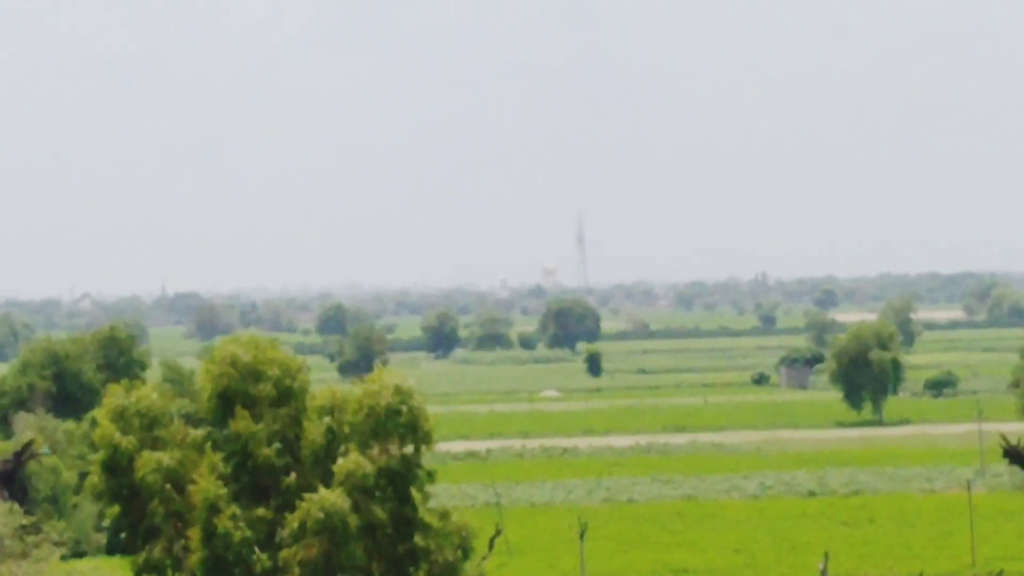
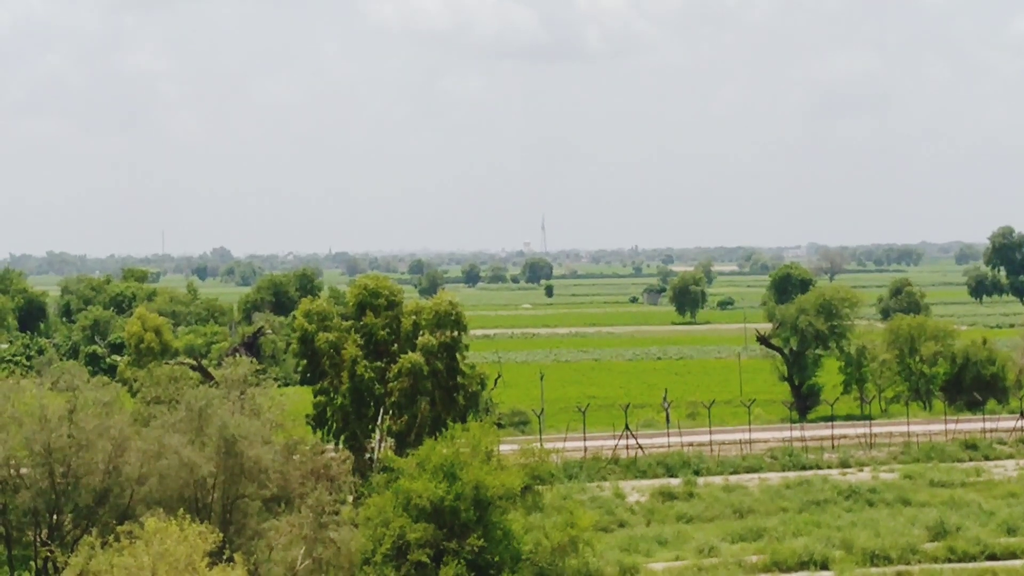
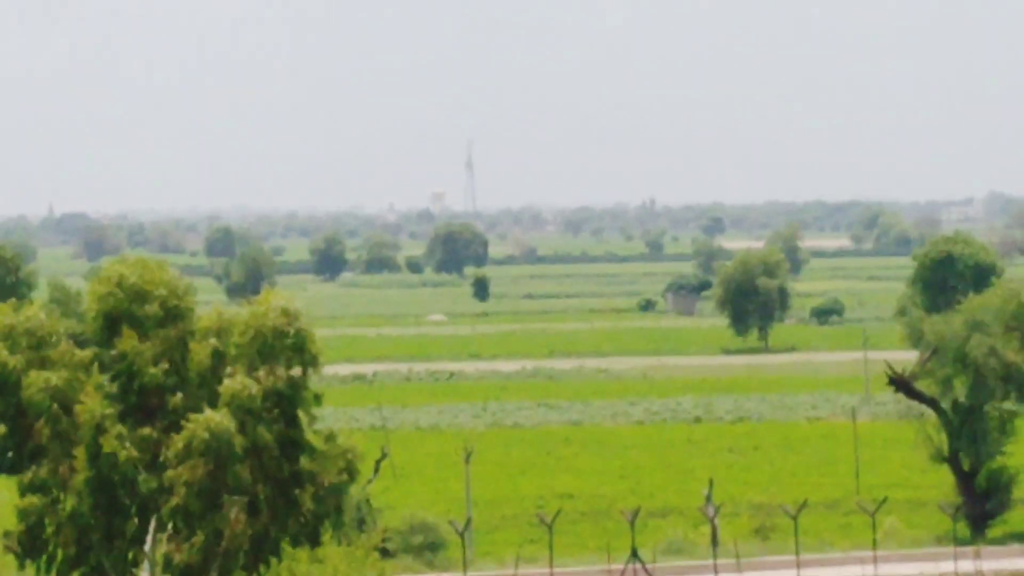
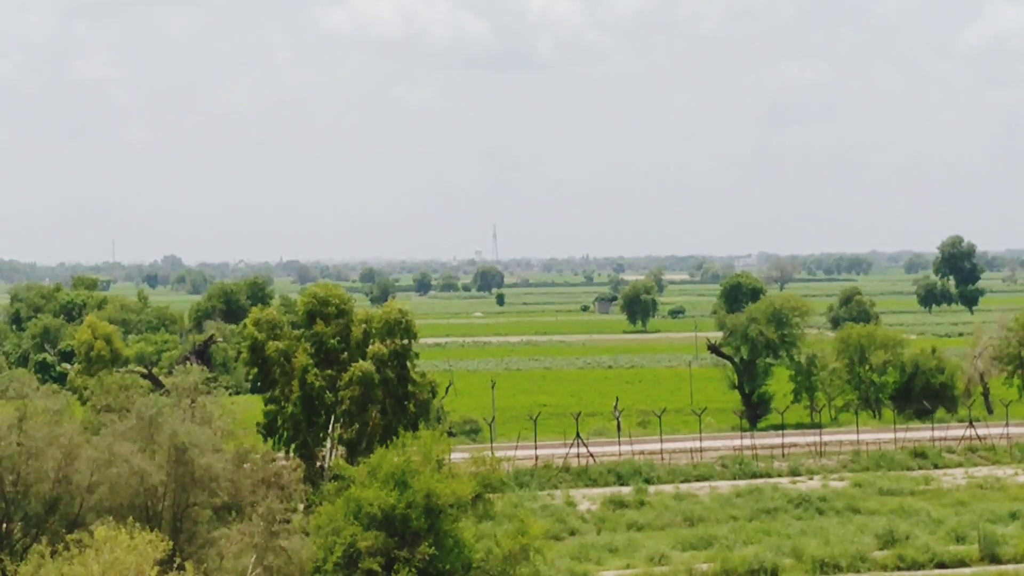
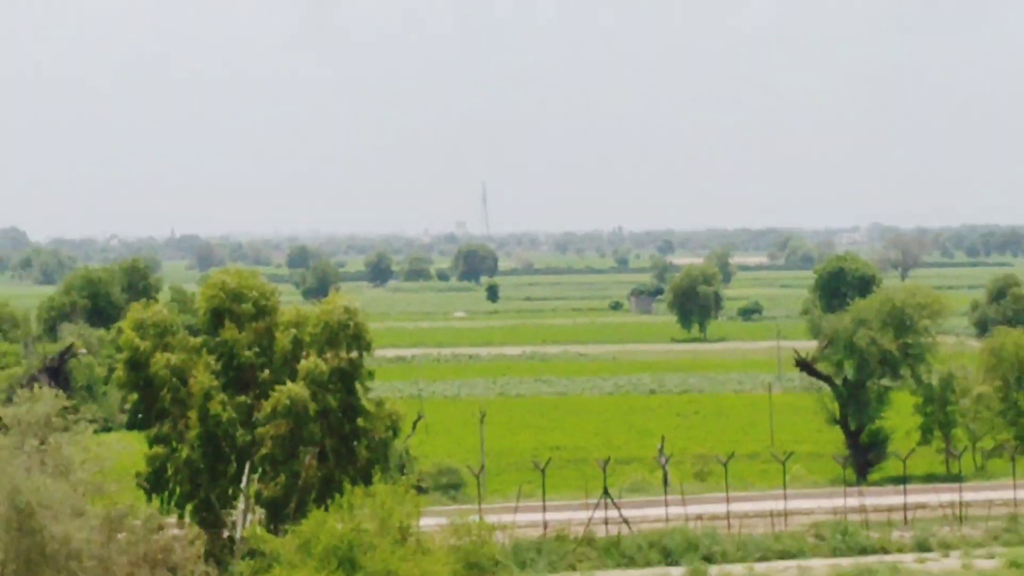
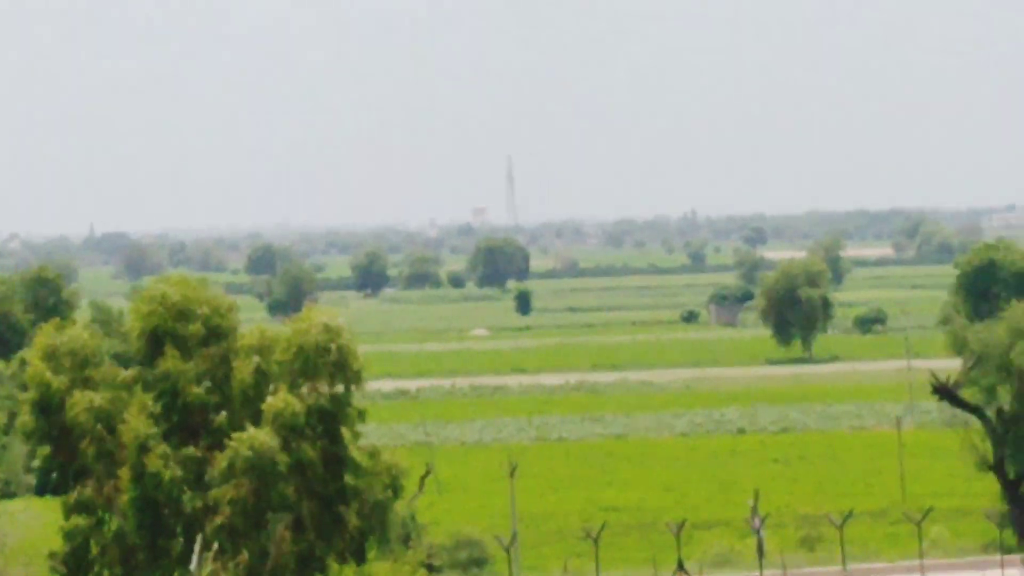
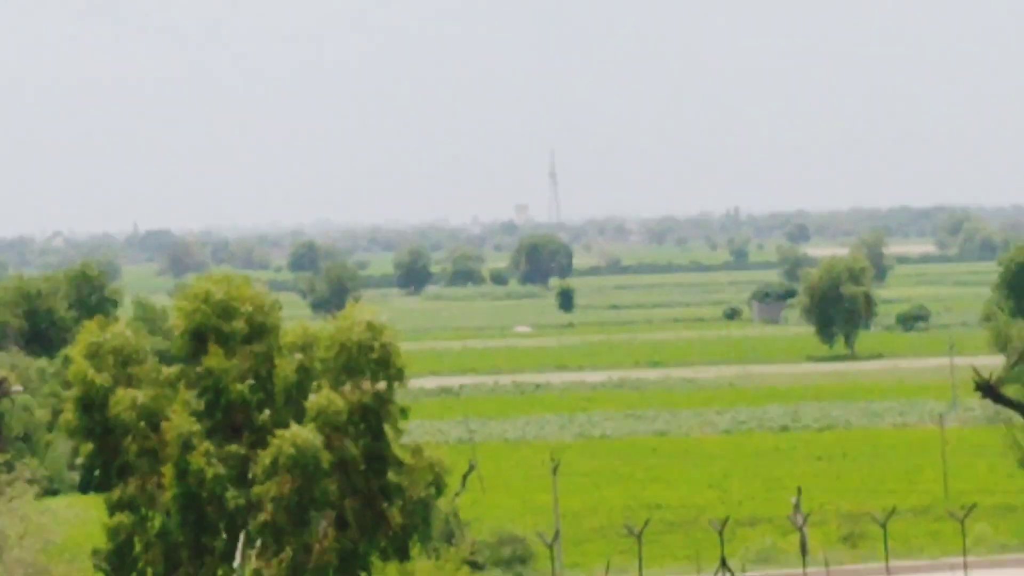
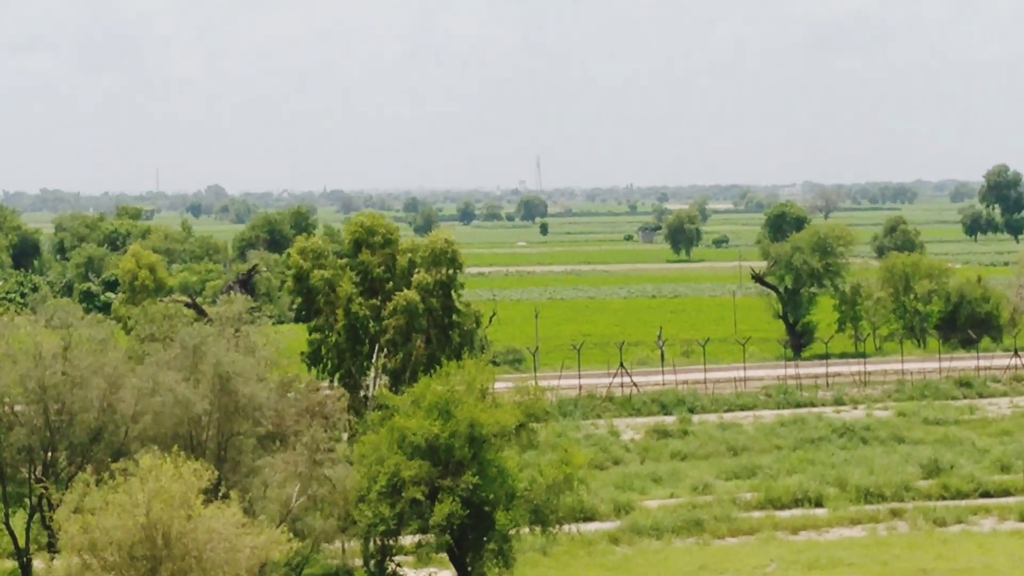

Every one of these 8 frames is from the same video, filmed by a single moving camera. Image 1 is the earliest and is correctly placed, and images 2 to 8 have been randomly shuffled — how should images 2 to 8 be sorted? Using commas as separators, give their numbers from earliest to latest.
7, 6, 3, 5, 4, 2, 8
